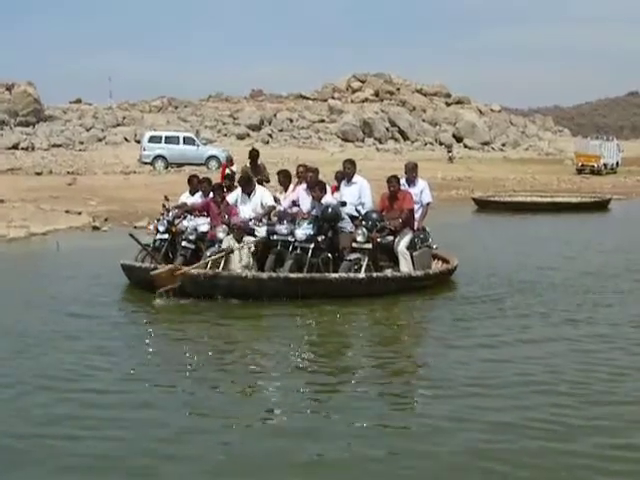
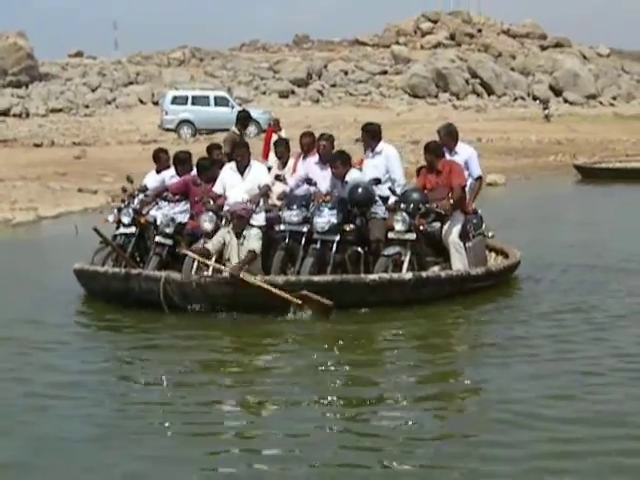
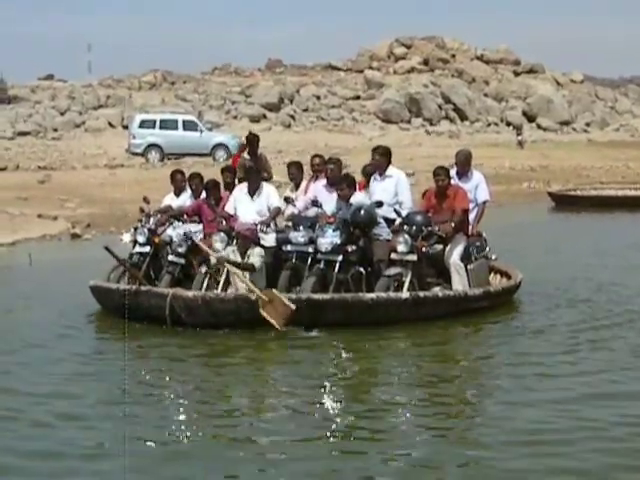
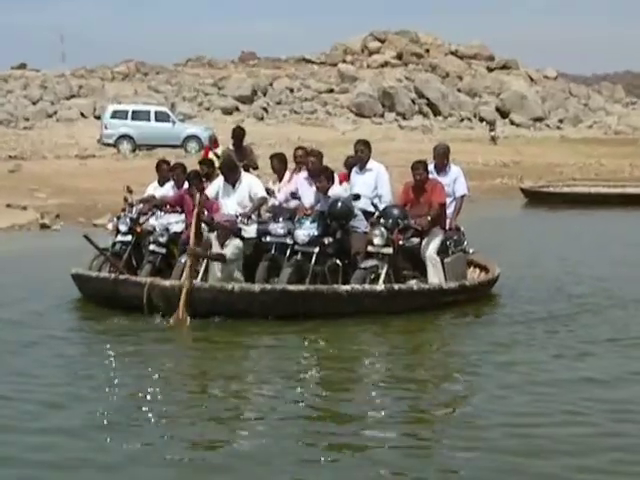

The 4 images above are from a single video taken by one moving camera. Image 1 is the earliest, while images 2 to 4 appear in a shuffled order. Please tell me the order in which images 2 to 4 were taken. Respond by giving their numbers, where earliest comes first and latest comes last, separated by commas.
4, 3, 2
